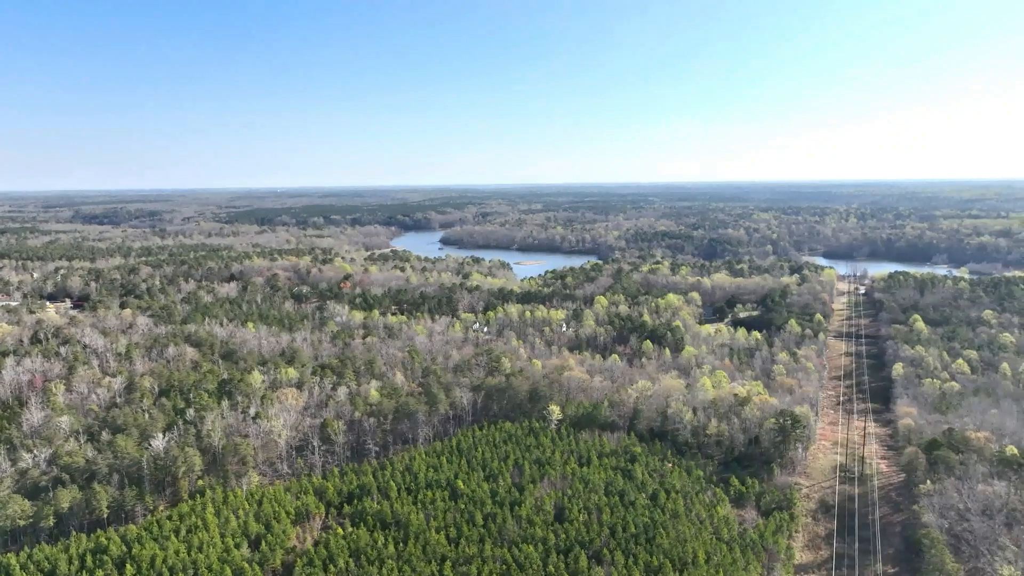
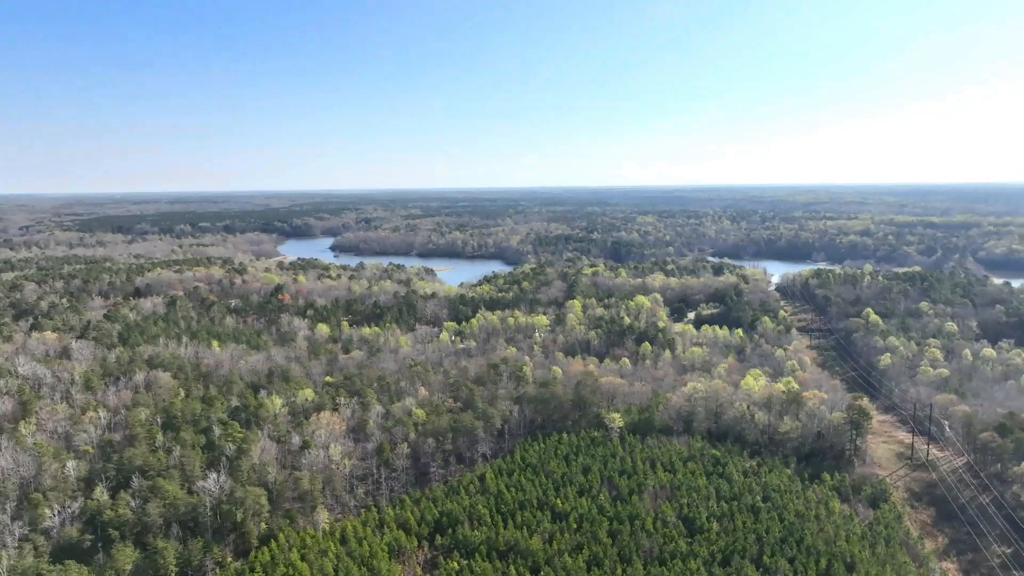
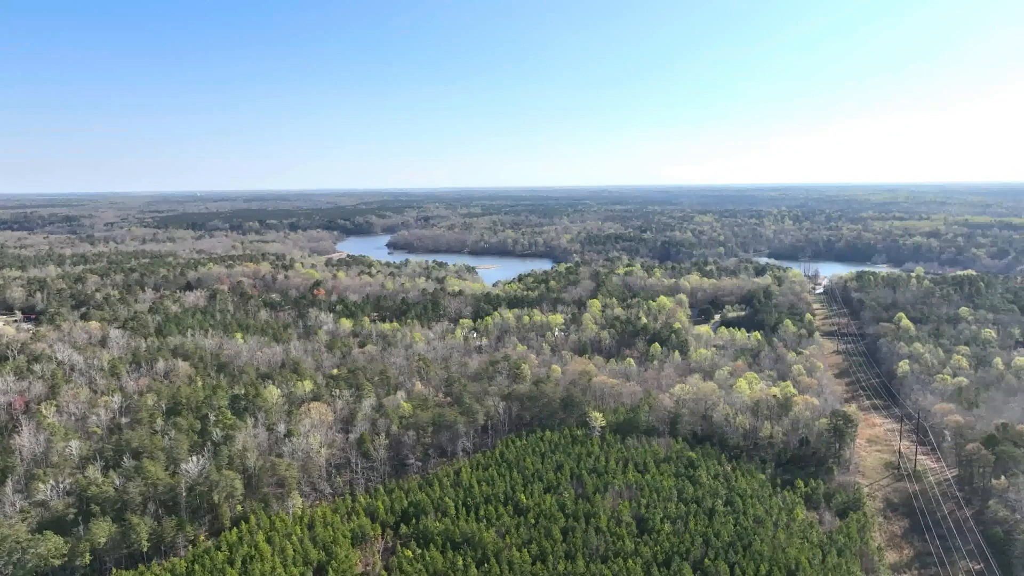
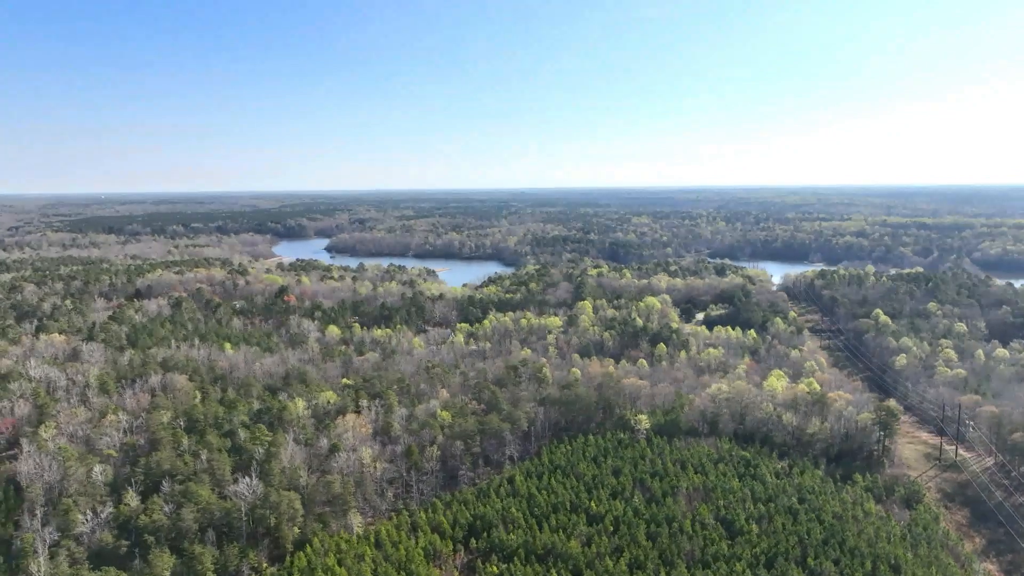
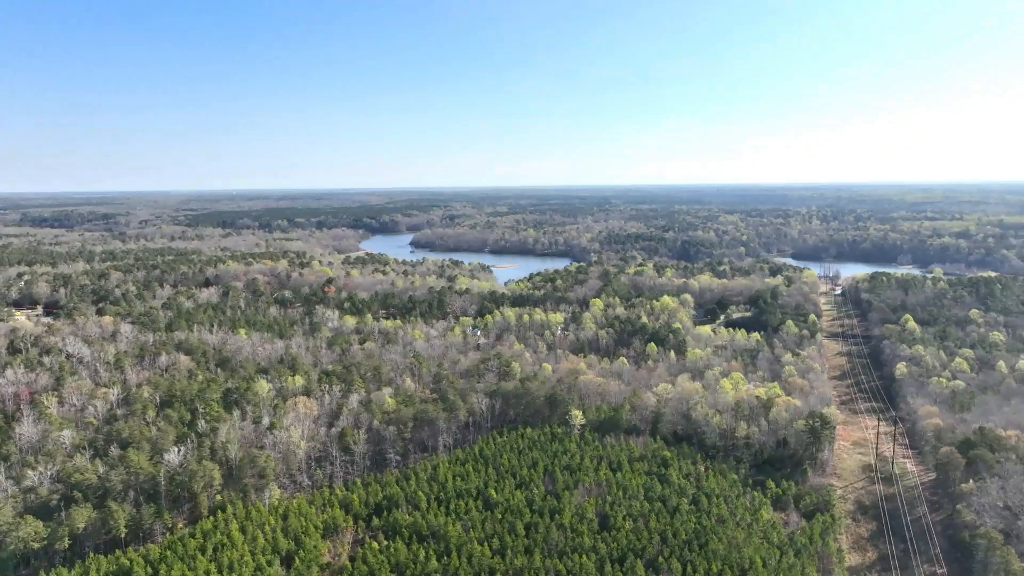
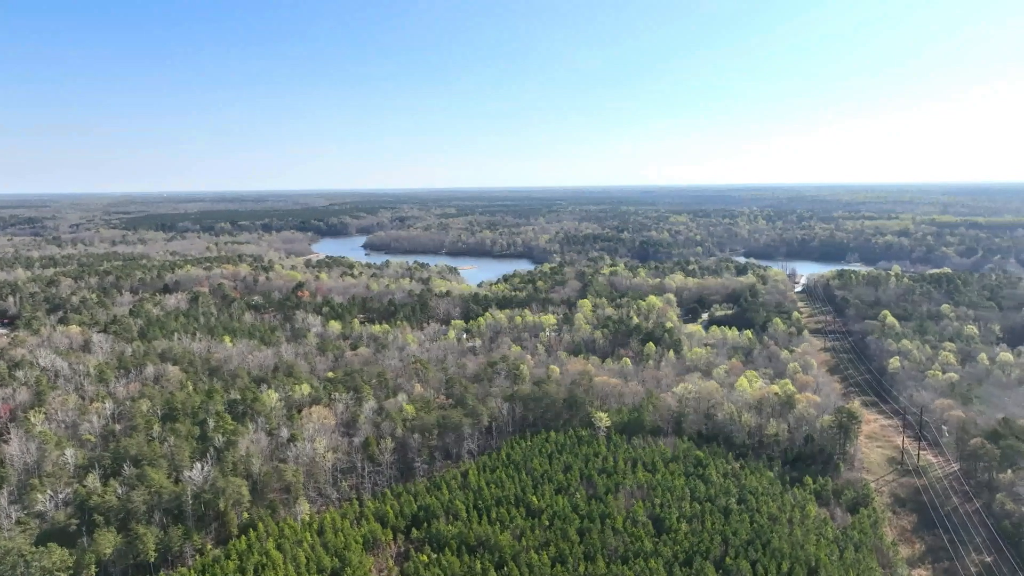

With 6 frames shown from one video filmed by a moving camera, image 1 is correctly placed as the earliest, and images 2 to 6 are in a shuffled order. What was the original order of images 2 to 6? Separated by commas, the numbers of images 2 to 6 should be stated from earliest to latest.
5, 3, 6, 2, 4
